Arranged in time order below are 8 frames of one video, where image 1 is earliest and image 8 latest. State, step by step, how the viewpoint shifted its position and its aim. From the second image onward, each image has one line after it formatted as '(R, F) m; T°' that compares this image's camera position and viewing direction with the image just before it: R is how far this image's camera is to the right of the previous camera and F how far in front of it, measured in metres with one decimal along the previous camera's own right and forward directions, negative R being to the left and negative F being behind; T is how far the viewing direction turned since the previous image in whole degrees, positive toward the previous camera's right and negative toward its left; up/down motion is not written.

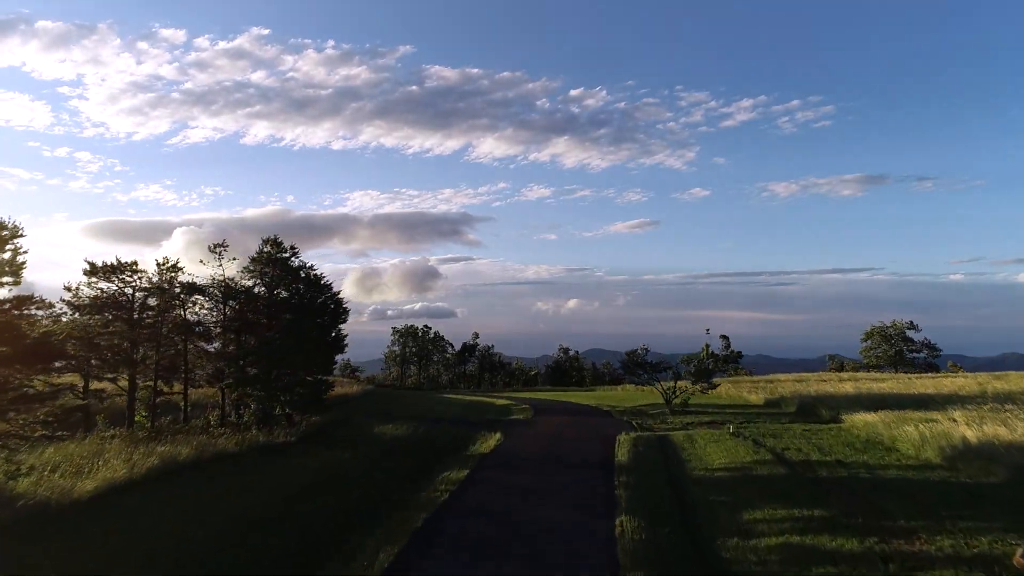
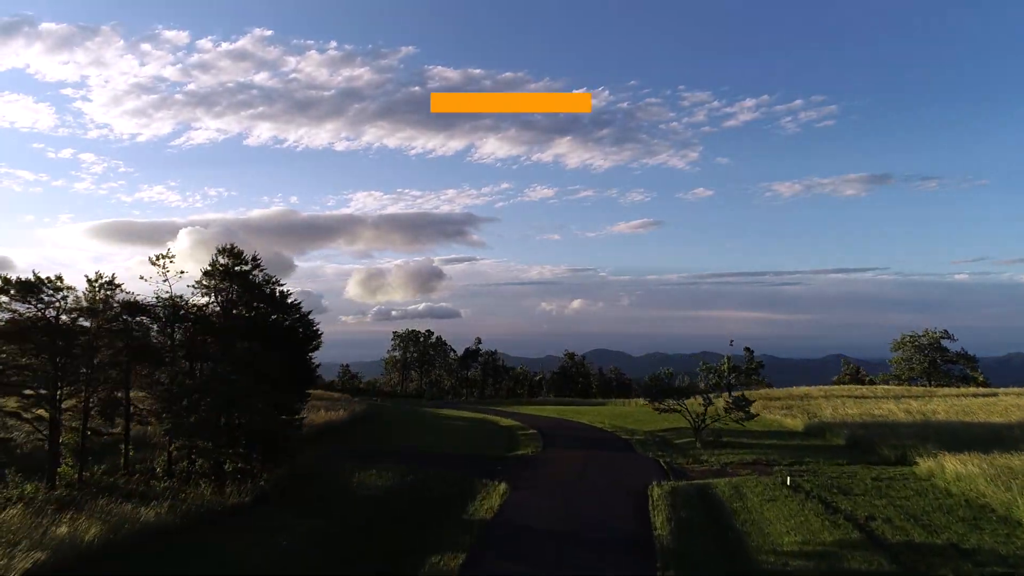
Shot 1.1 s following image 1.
(-0.1, +2.7) m; 0°
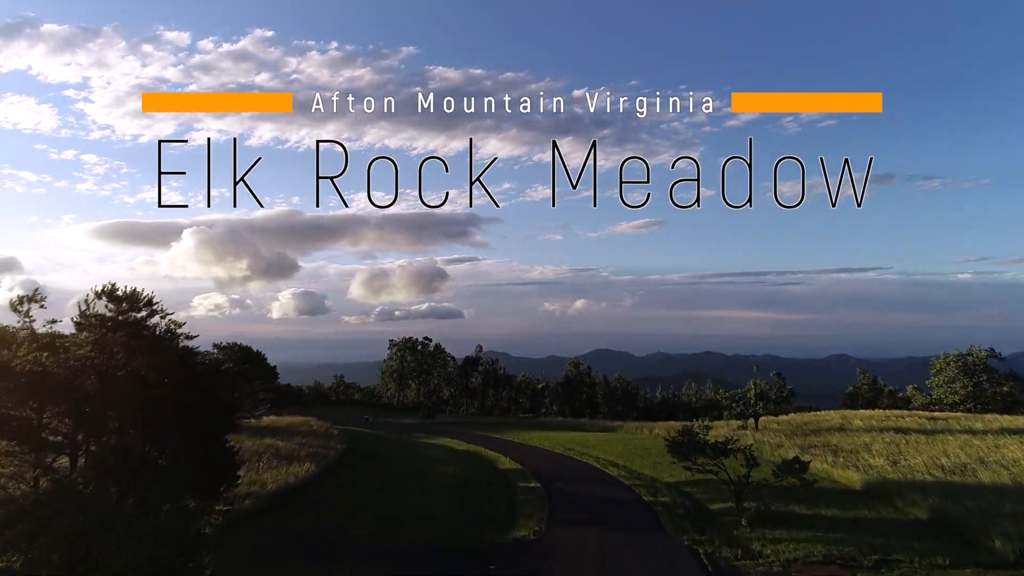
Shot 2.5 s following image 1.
(+0.1, +3.6) m; 0°
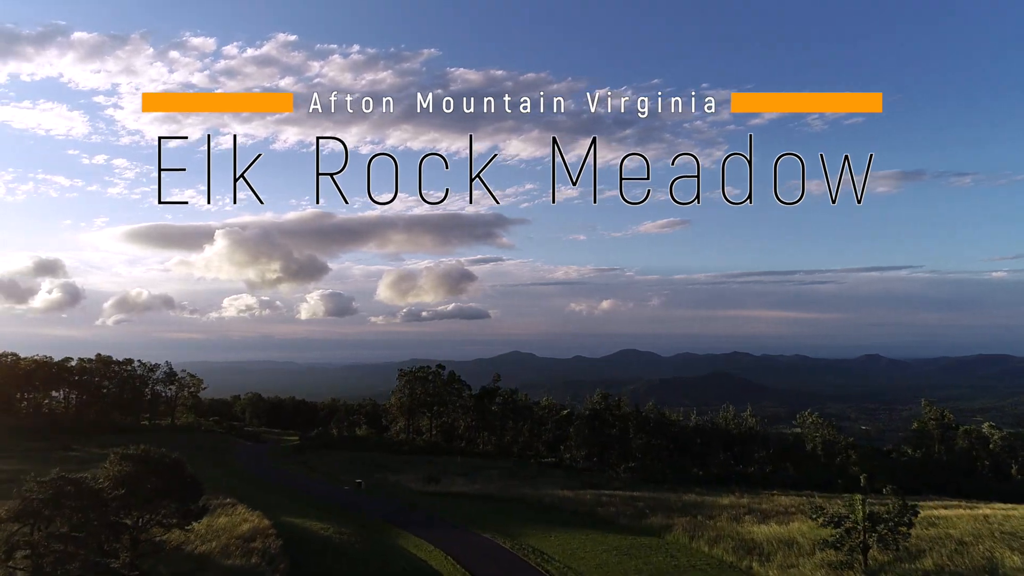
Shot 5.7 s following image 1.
(+0.5, +8.4) m; -2°
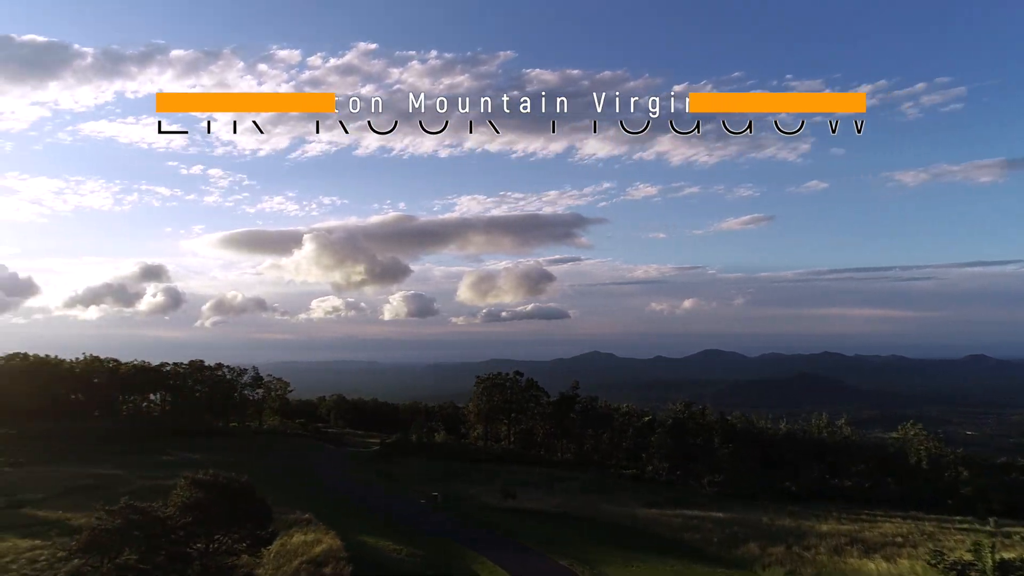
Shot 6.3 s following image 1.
(0.0, +3.1) m; -7°
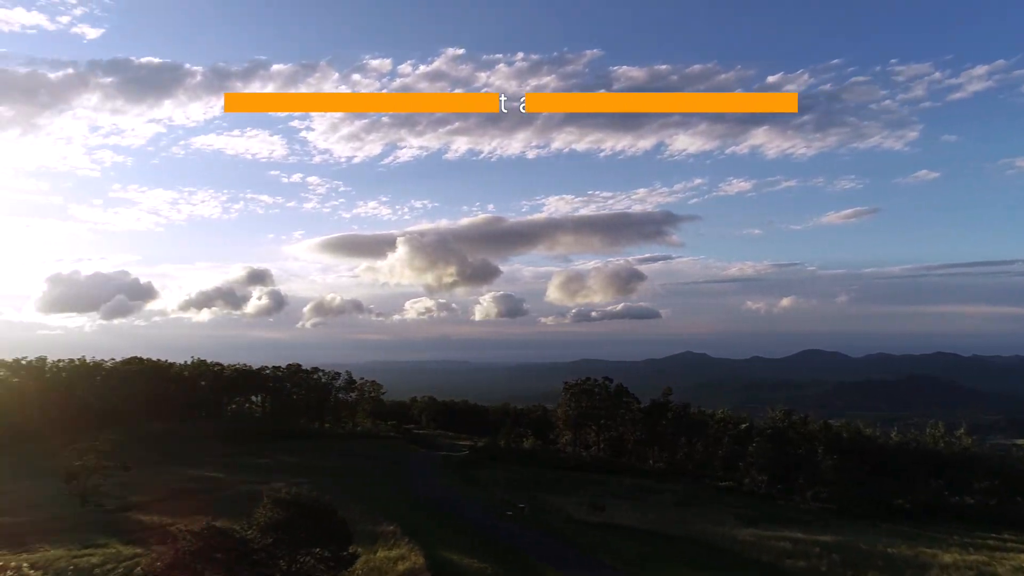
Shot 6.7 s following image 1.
(+0.1, +2.6) m; -8°
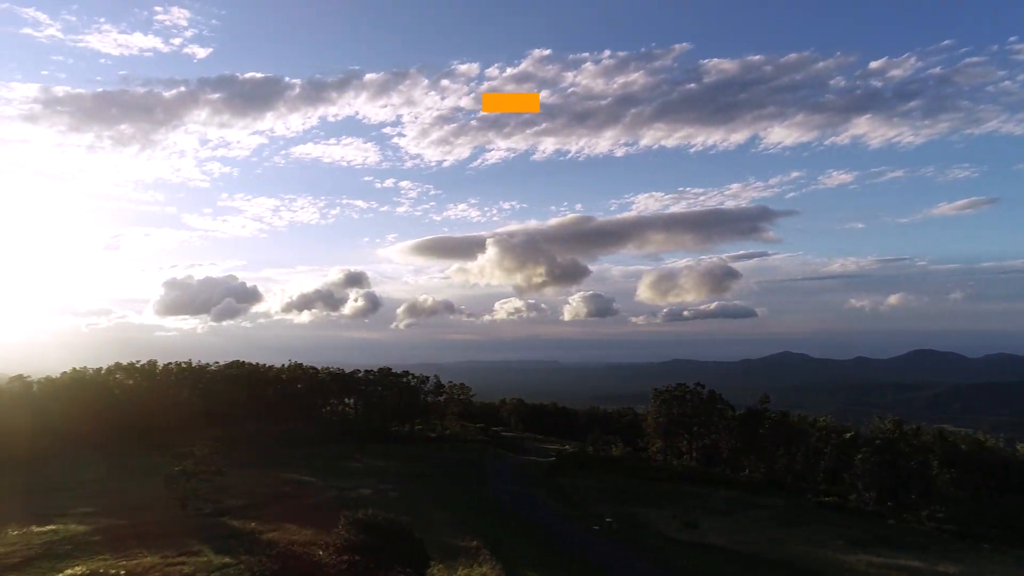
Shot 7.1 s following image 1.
(+0.1, +1.9) m; -8°
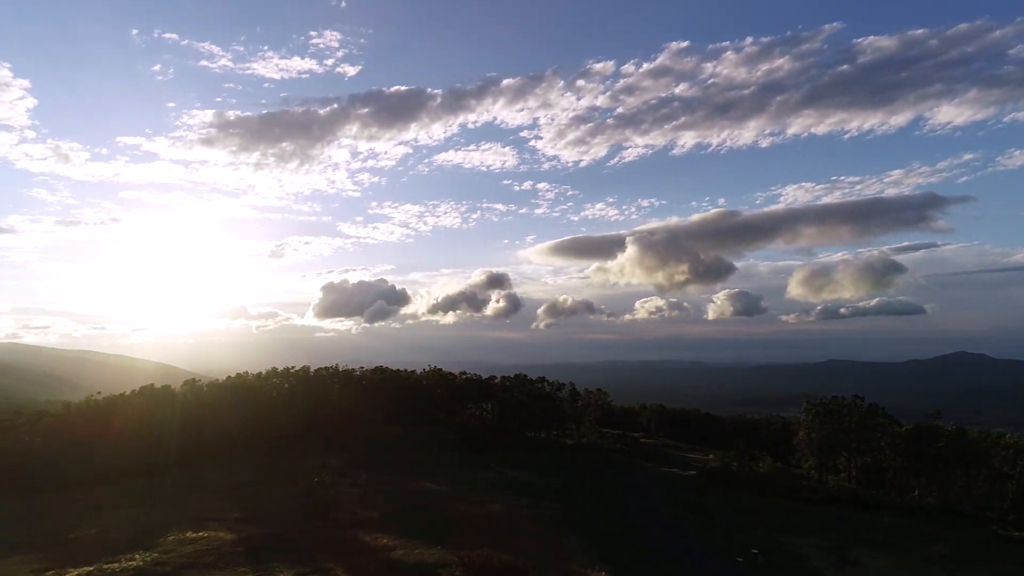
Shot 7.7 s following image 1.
(+0.6, +1.7) m; -13°
